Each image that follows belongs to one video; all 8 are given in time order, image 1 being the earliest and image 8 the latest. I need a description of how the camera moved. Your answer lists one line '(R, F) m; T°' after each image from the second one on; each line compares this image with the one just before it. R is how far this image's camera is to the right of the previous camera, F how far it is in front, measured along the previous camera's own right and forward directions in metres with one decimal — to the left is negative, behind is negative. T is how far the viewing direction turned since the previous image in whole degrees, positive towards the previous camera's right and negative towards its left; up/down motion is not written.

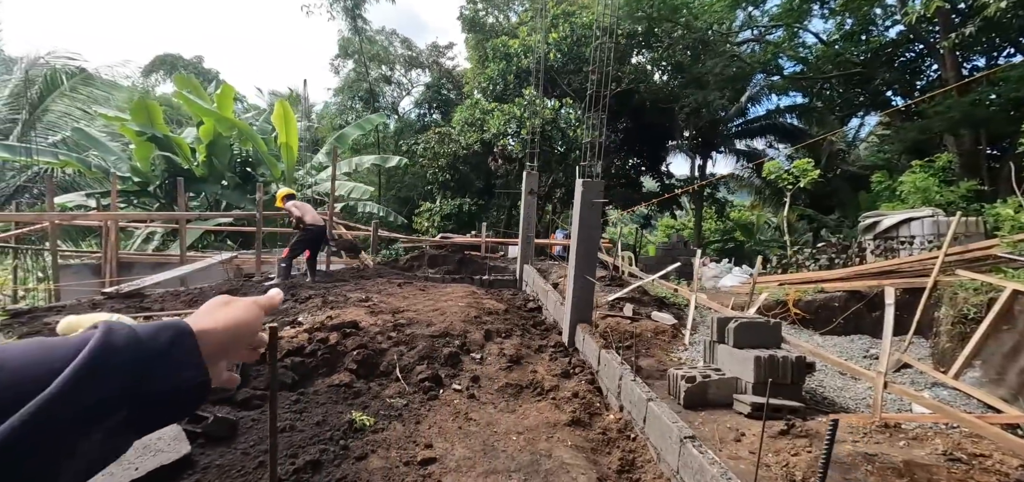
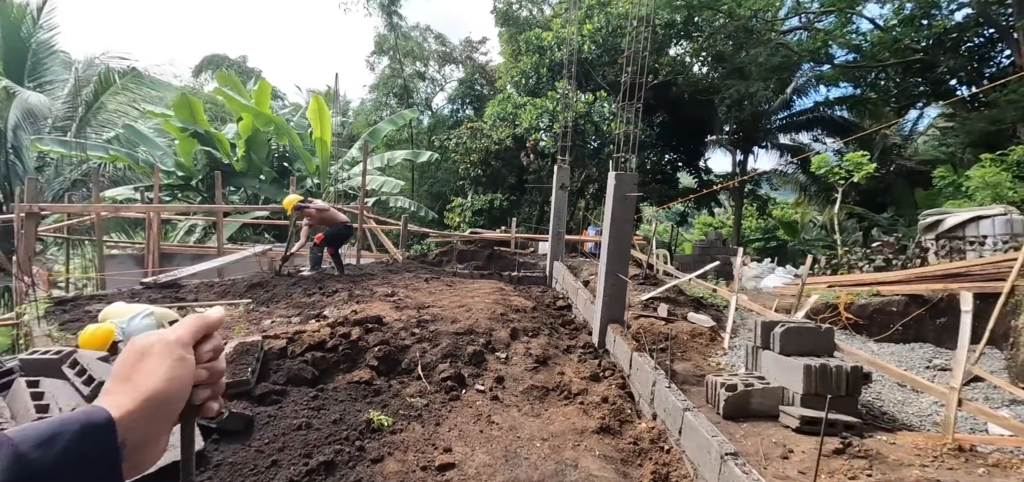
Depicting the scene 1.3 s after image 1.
(0.0, +0.2) m; -4°
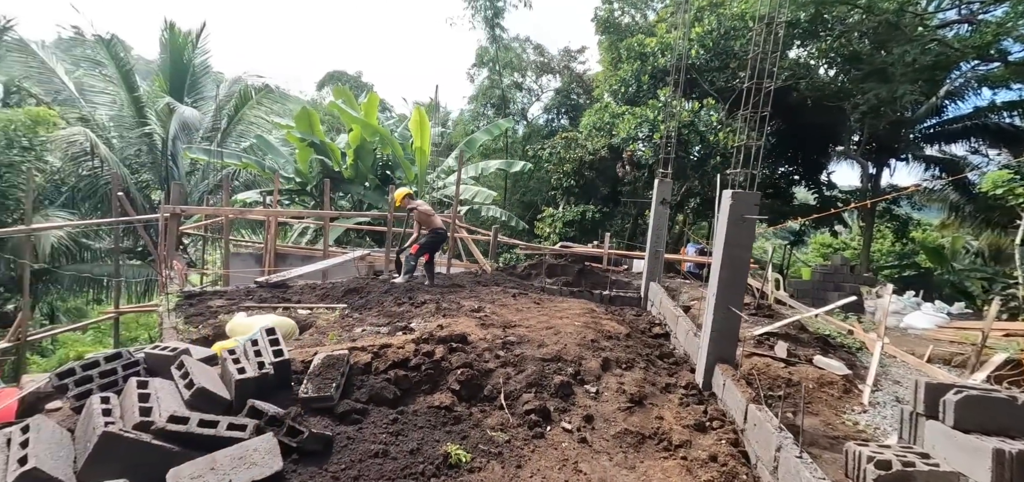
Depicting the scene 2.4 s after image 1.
(0.0, +0.3) m; -11°
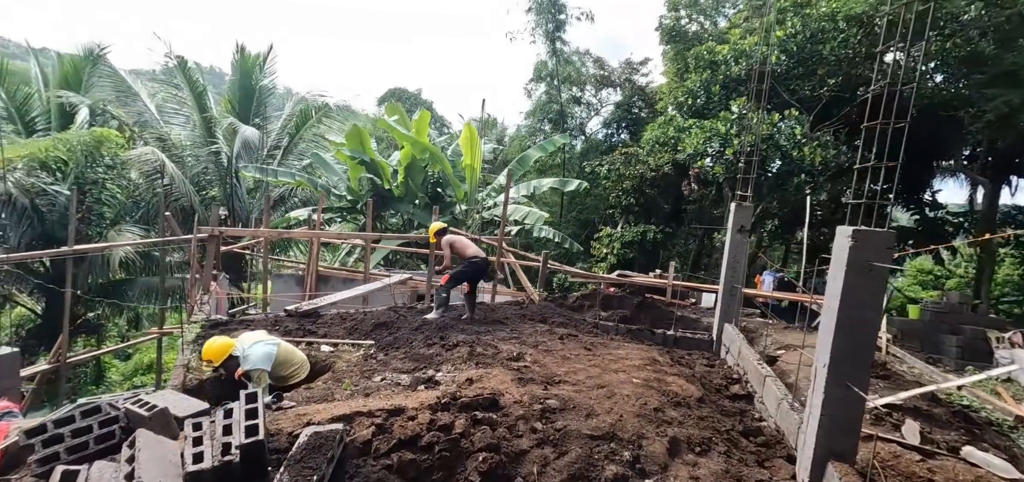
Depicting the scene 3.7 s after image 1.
(+0.1, +0.8) m; -7°
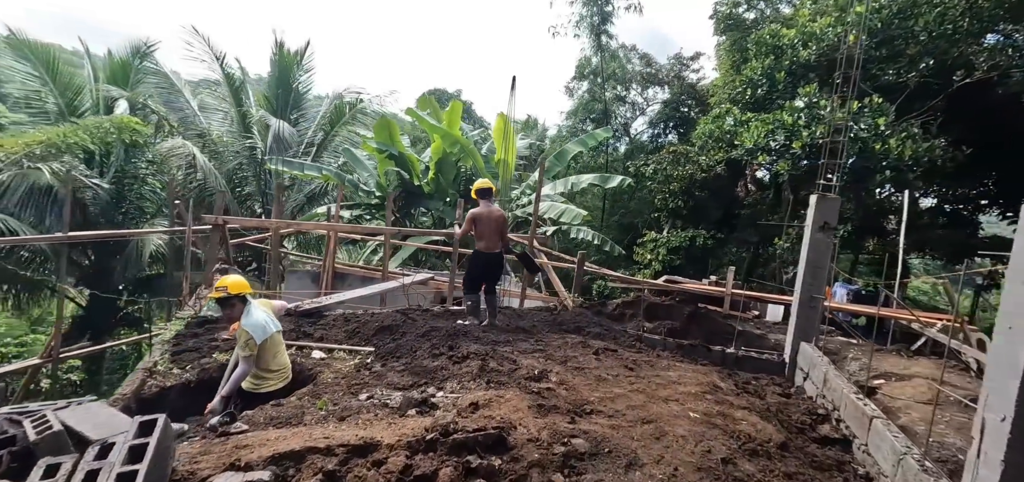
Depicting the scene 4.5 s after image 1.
(+0.1, +1.0) m; -5°
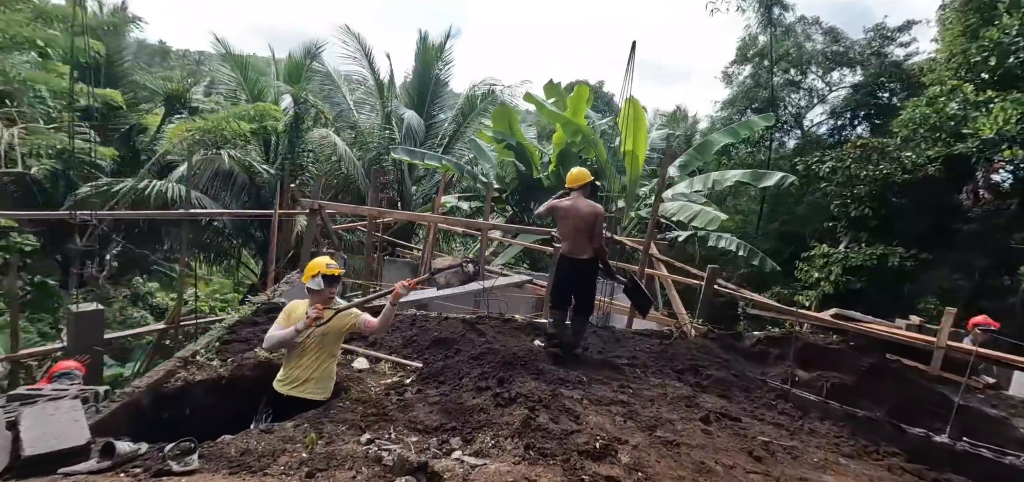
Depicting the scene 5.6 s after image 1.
(+0.4, +1.2) m; -17°
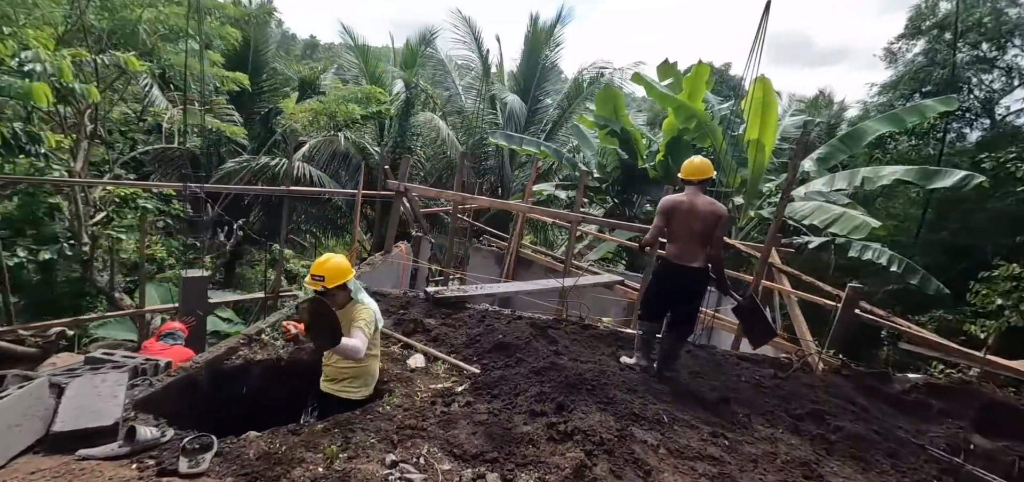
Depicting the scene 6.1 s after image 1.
(+0.2, +0.6) m; -13°
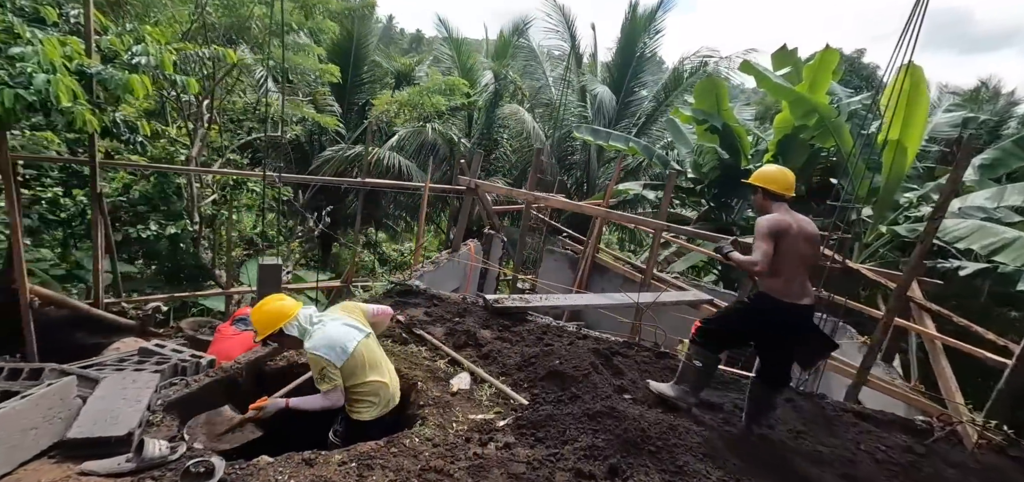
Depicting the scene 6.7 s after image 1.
(+0.2, +0.5) m; -11°
